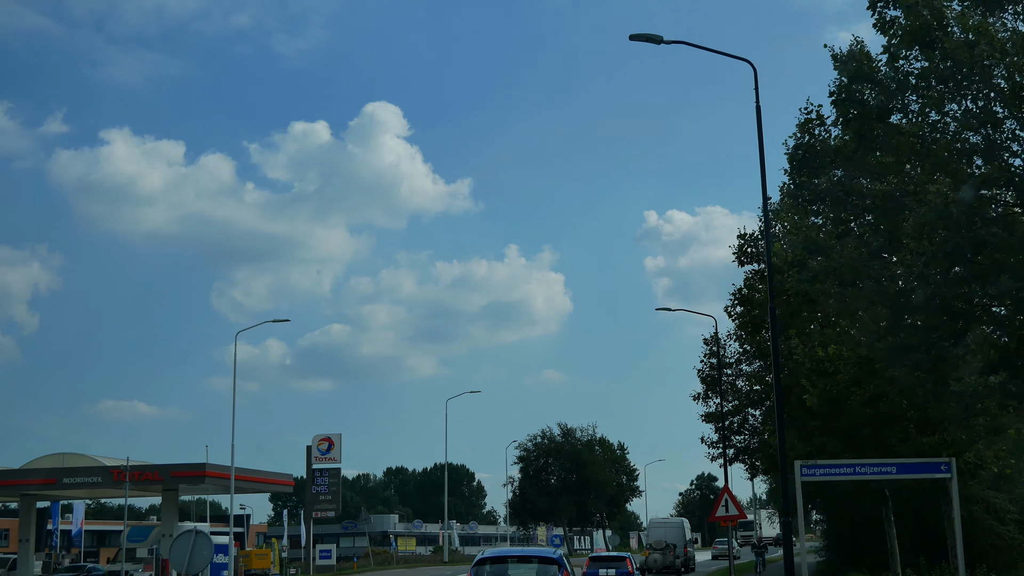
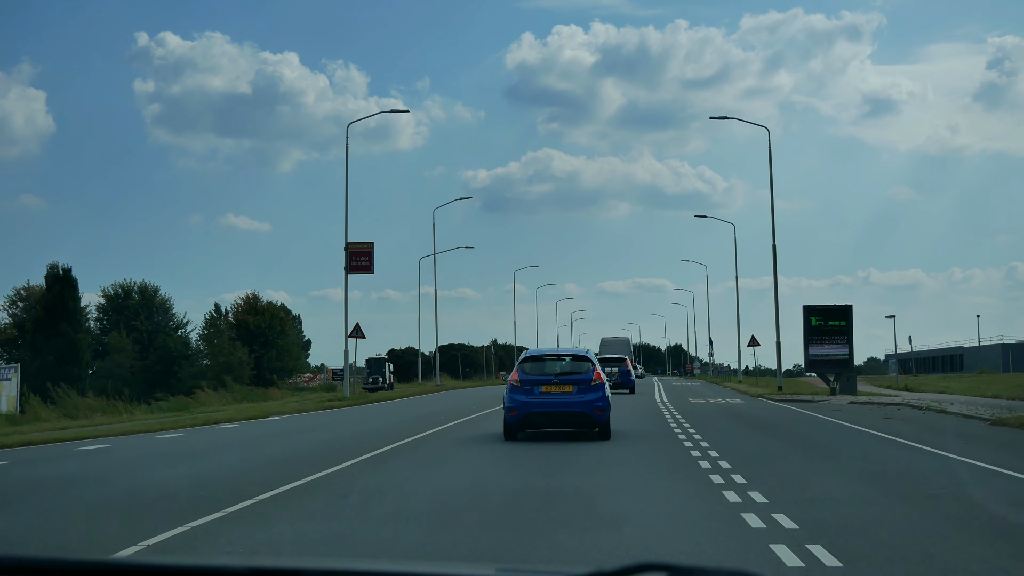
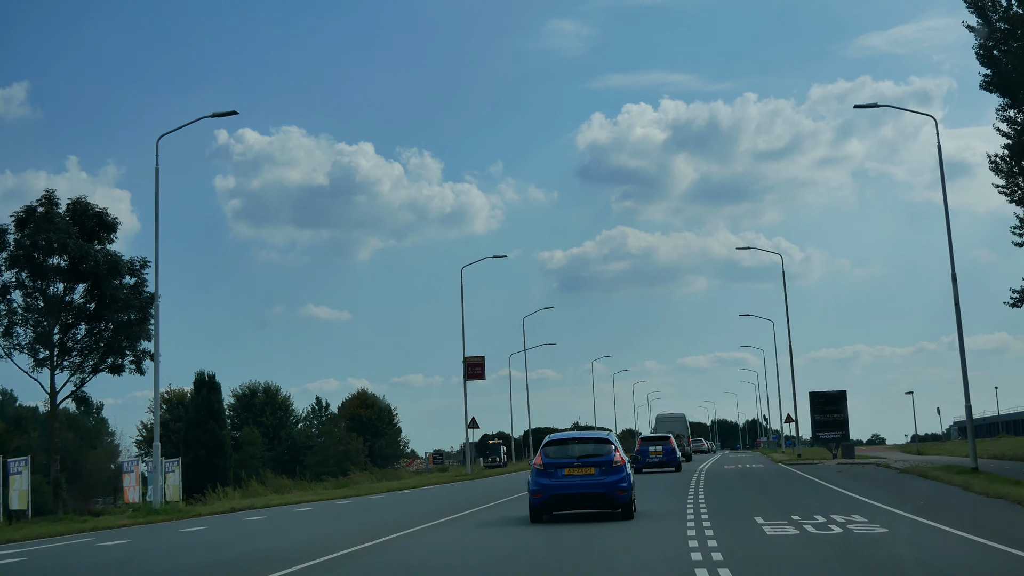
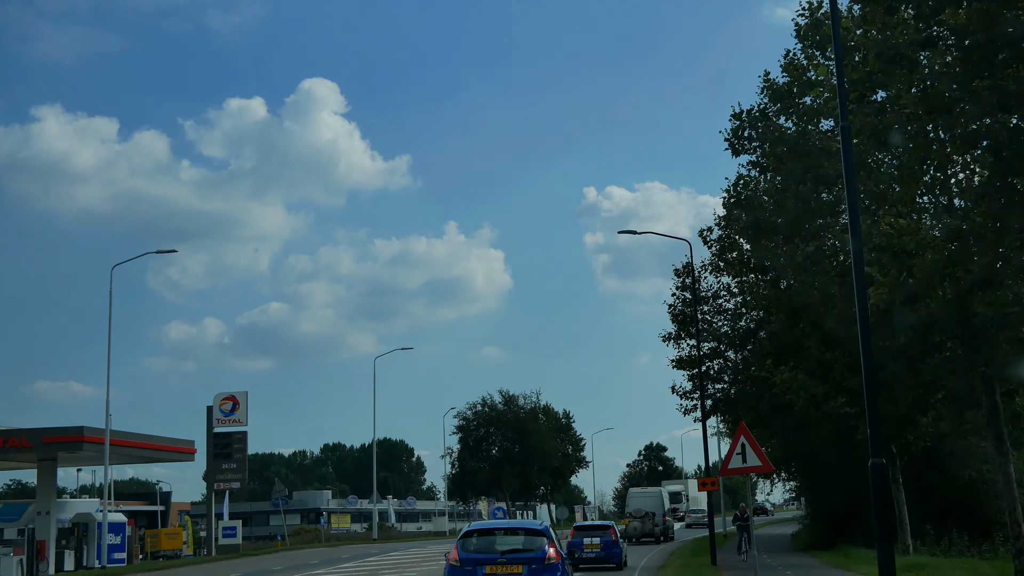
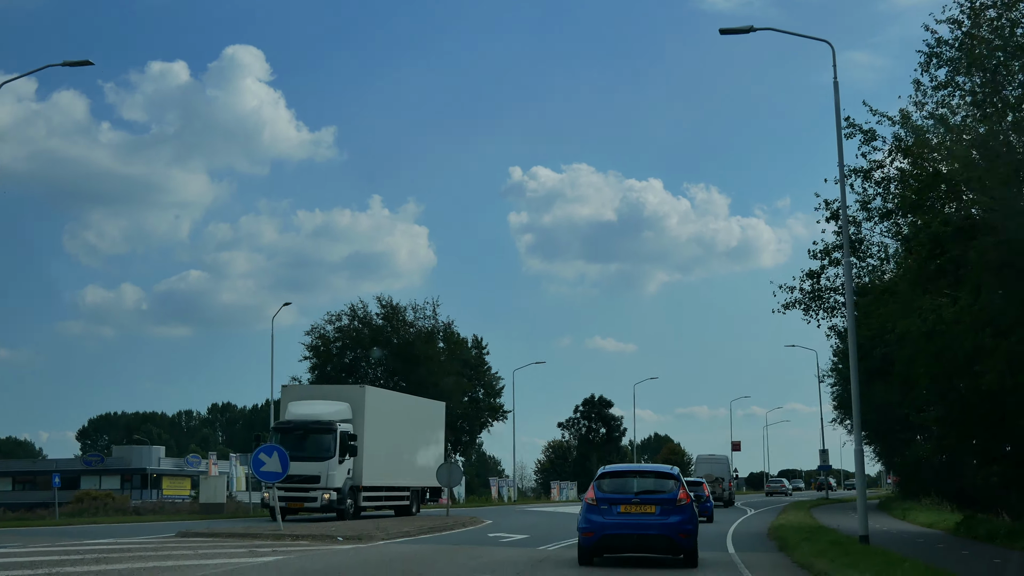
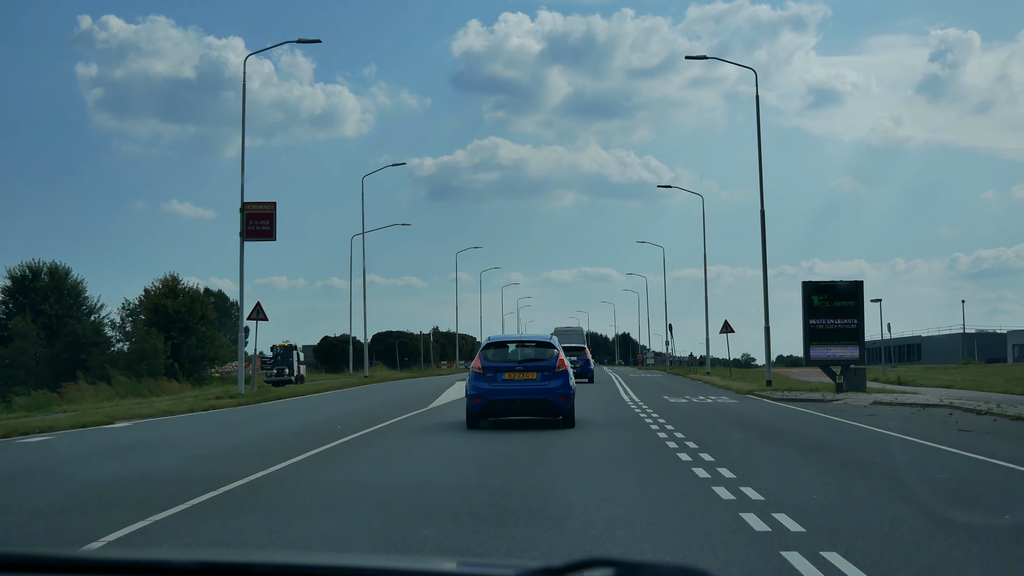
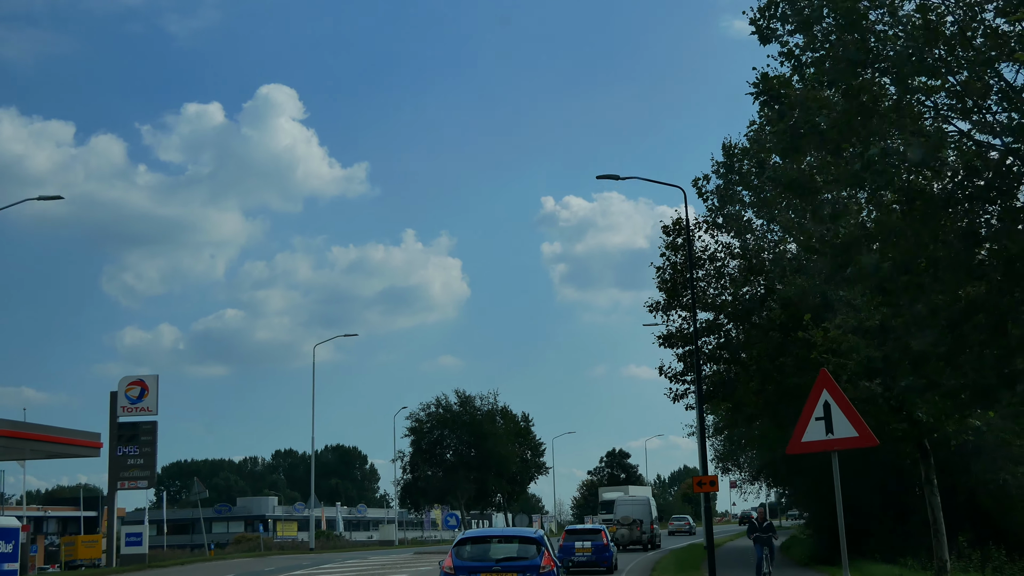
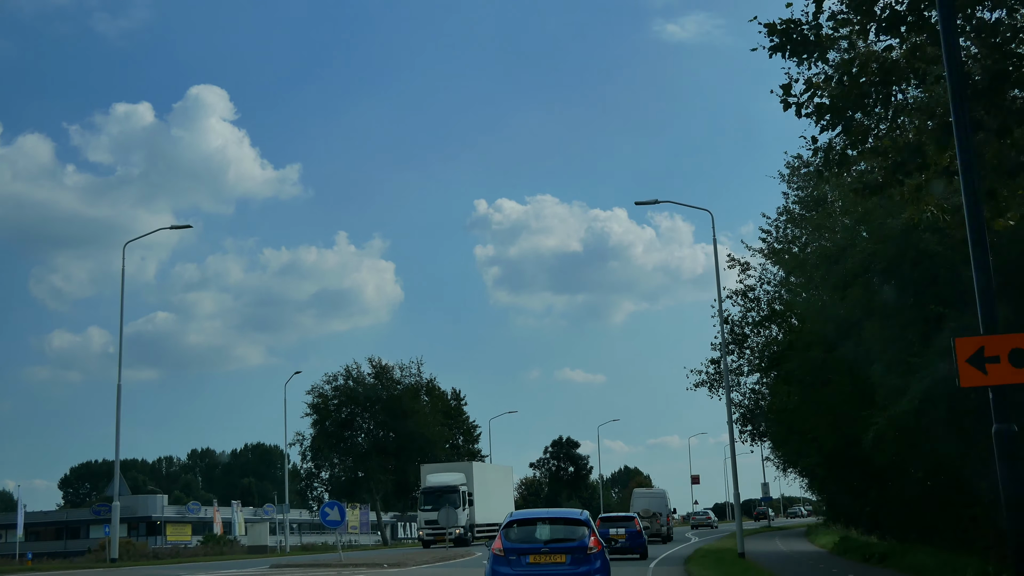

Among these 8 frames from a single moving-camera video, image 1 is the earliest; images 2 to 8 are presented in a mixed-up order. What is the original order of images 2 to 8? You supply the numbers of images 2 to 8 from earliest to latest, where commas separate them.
4, 7, 8, 5, 3, 2, 6
